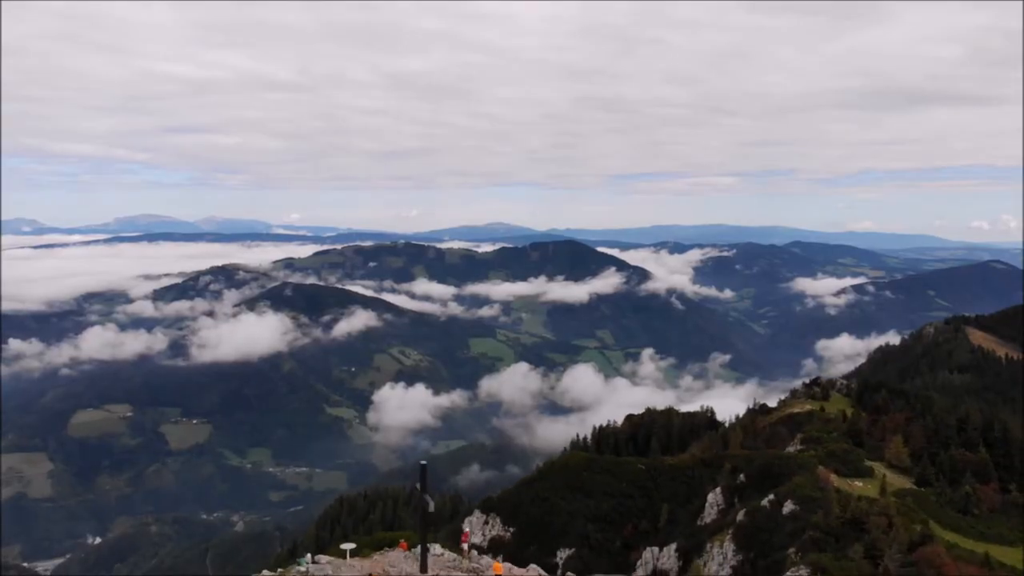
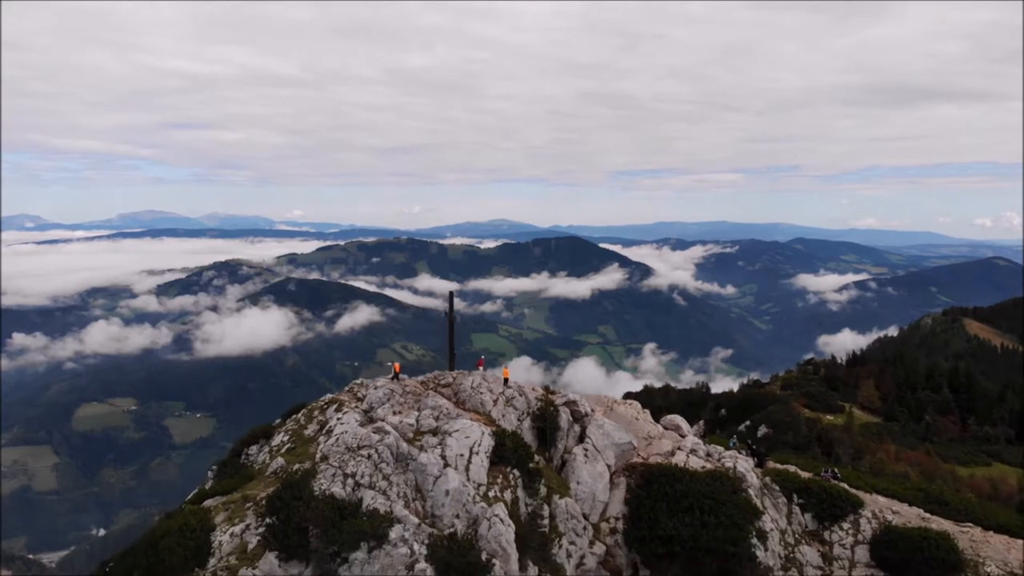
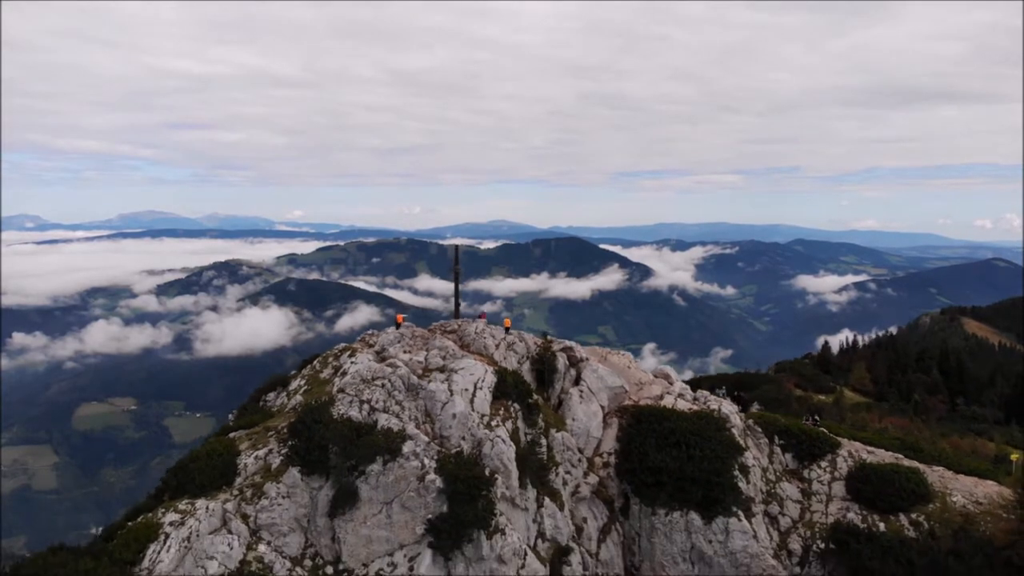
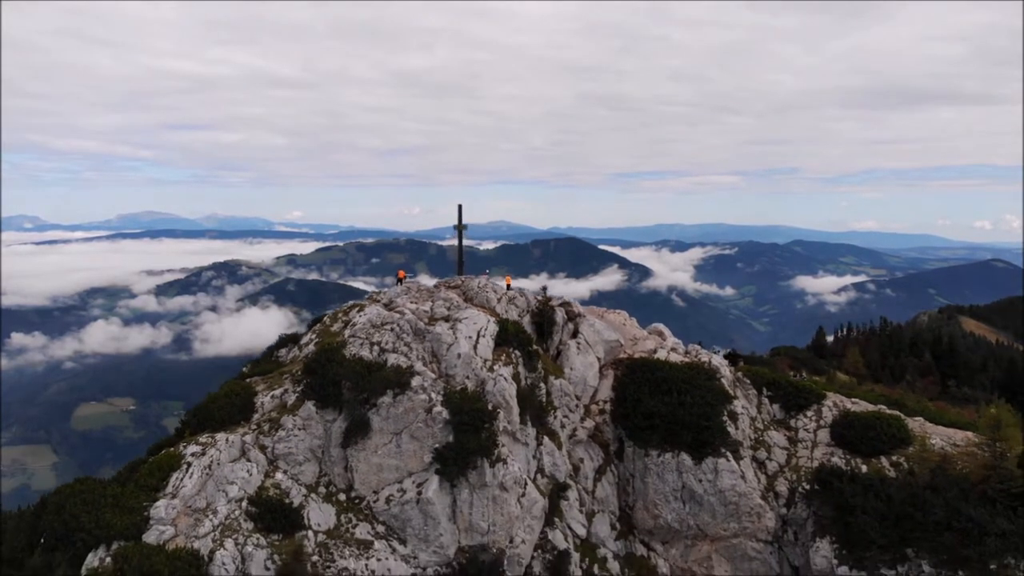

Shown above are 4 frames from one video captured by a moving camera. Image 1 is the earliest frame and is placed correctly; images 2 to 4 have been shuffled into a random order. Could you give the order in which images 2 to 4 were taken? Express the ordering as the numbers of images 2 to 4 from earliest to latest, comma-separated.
2, 3, 4
